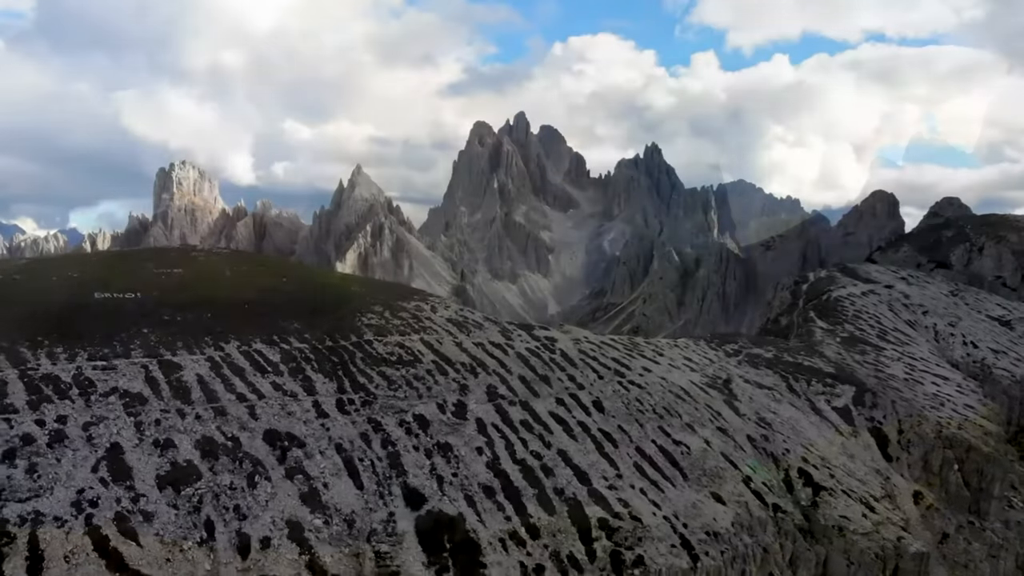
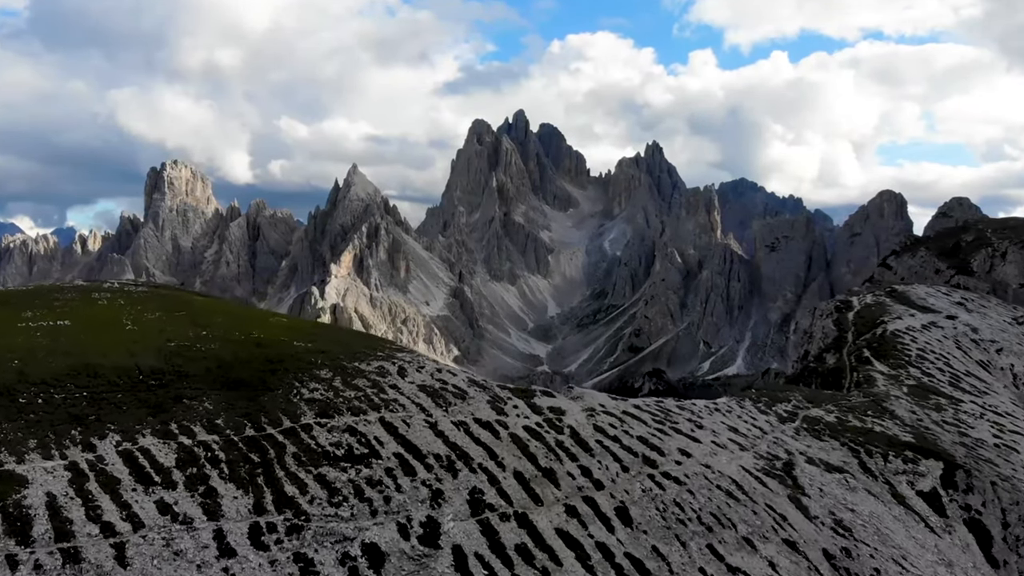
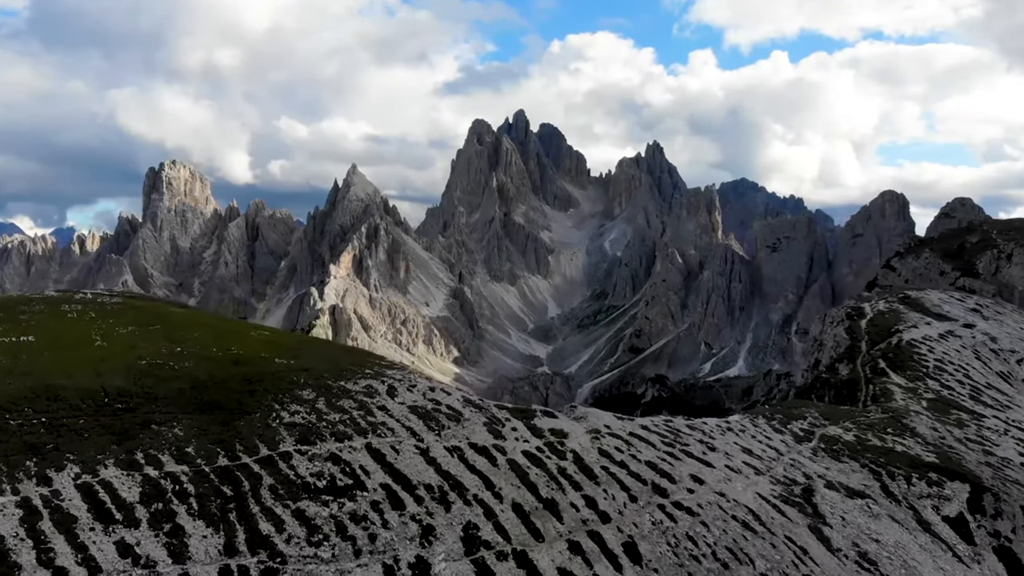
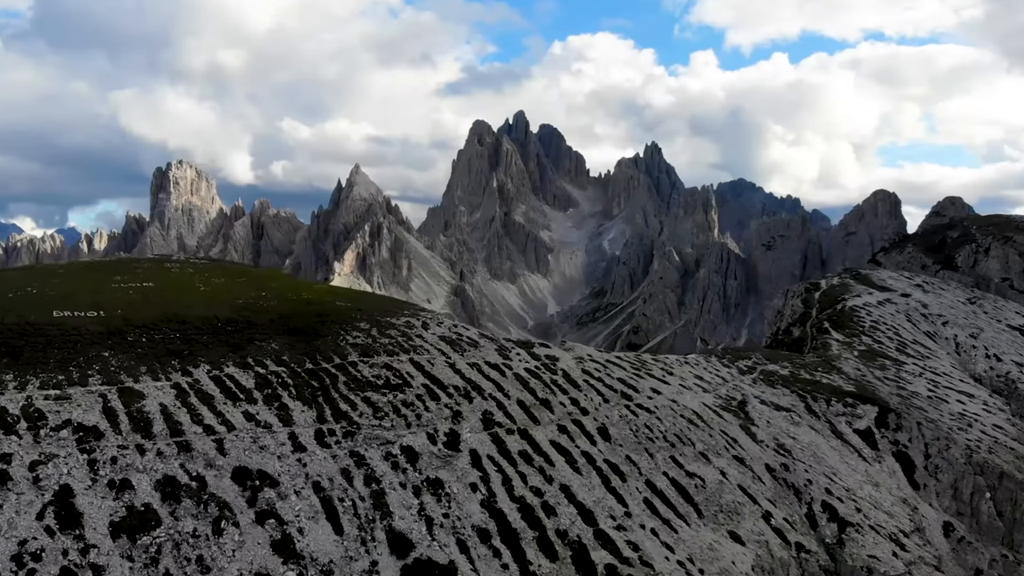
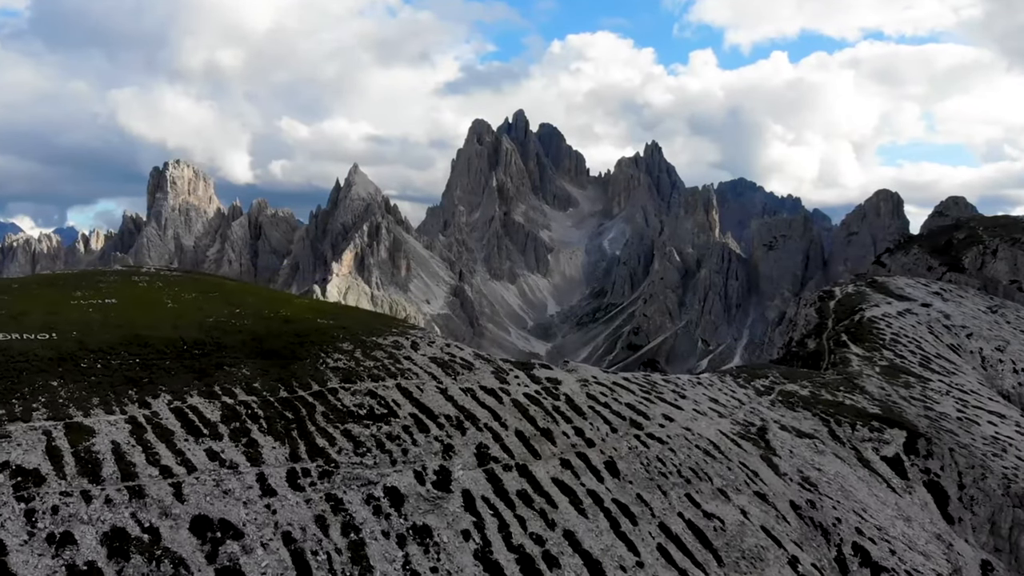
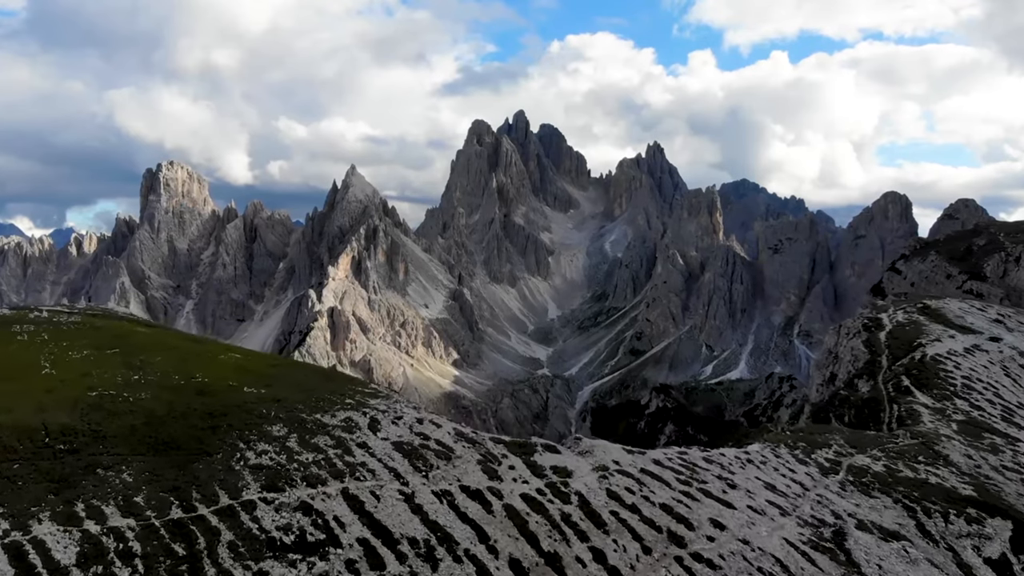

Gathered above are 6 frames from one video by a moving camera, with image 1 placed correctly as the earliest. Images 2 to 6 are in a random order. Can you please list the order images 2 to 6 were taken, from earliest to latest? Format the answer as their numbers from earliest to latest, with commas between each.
4, 5, 2, 3, 6
